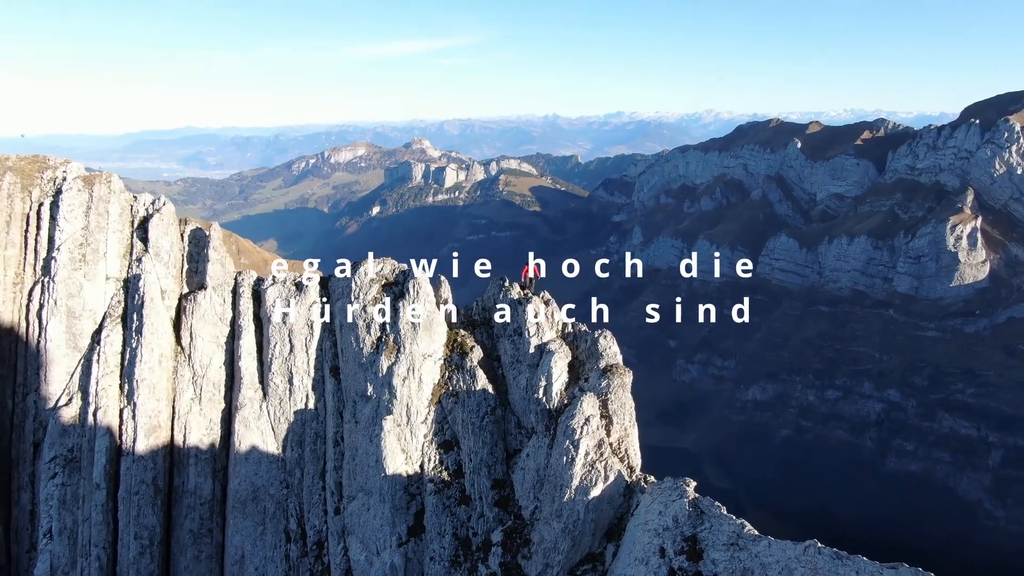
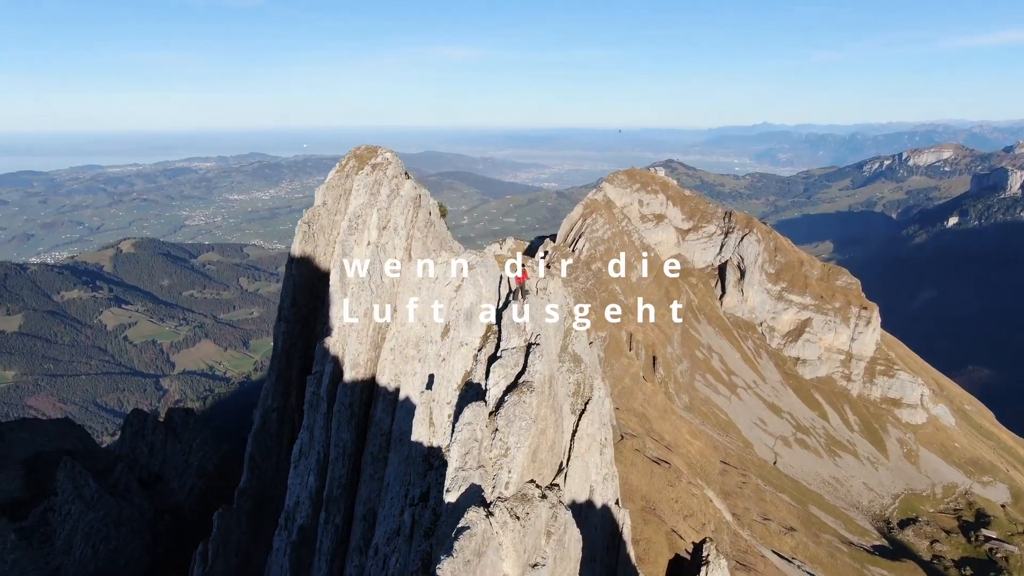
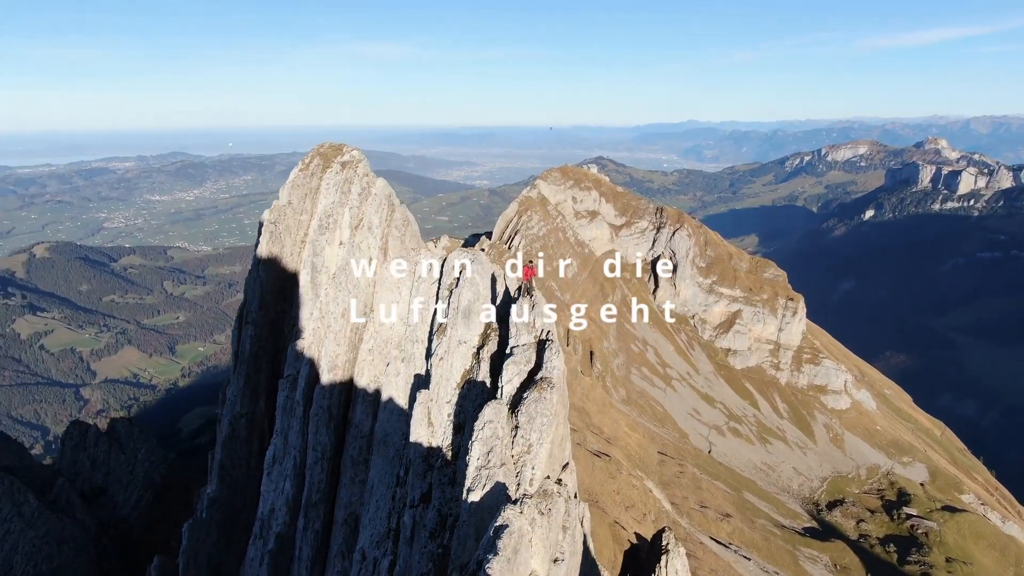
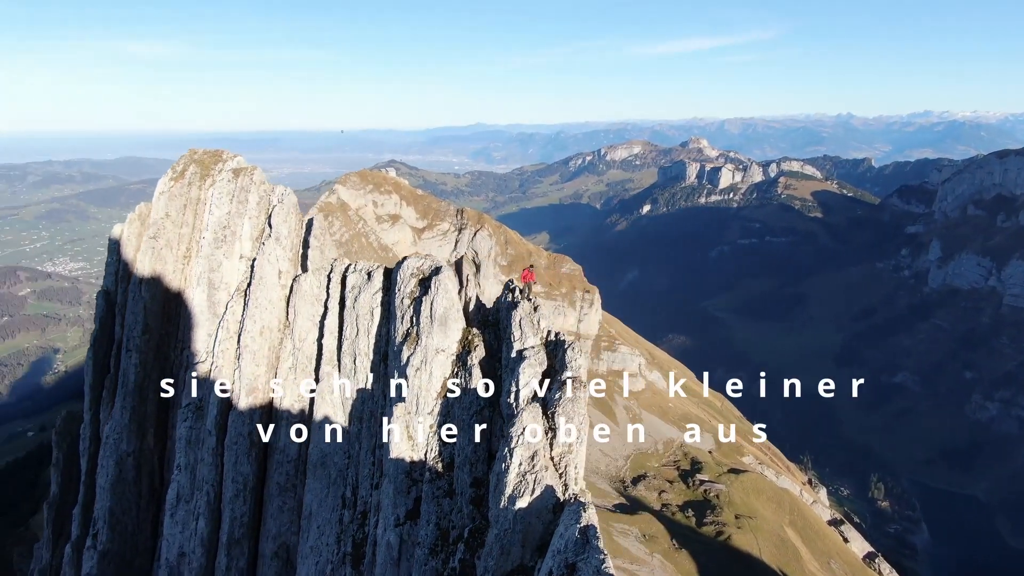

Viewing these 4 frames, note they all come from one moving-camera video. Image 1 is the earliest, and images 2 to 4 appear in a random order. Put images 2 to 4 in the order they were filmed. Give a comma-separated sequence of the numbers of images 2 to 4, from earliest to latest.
4, 3, 2
